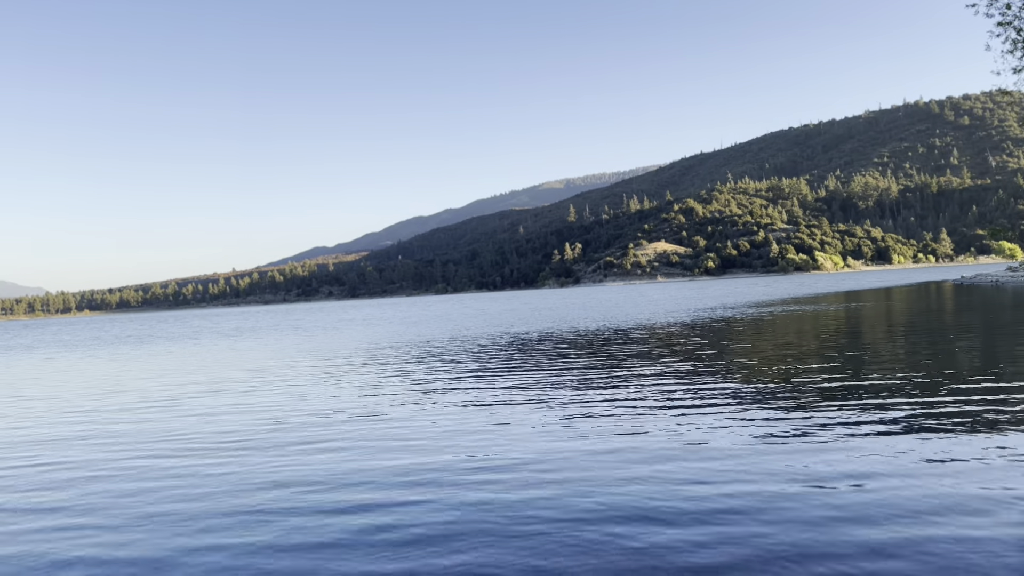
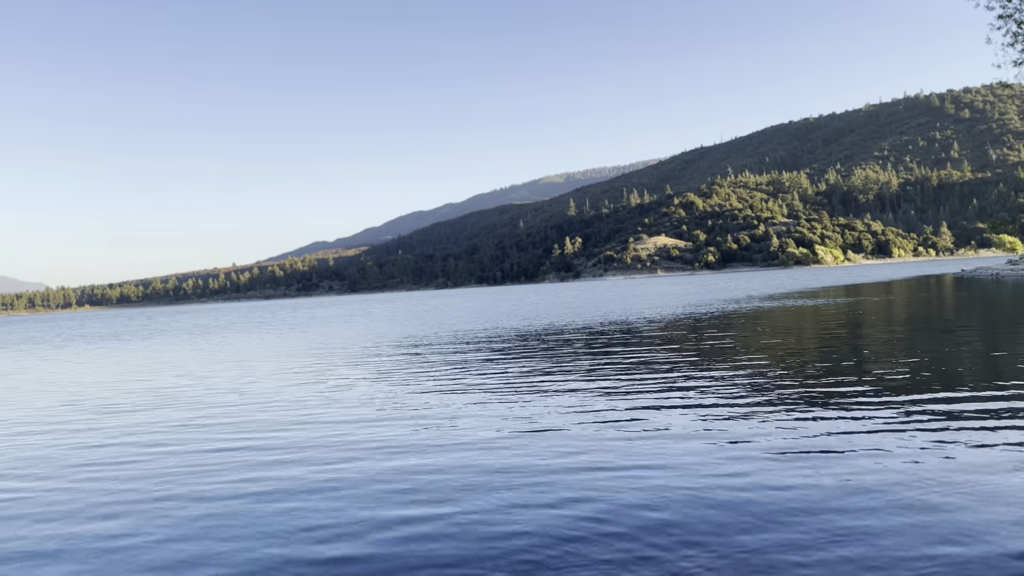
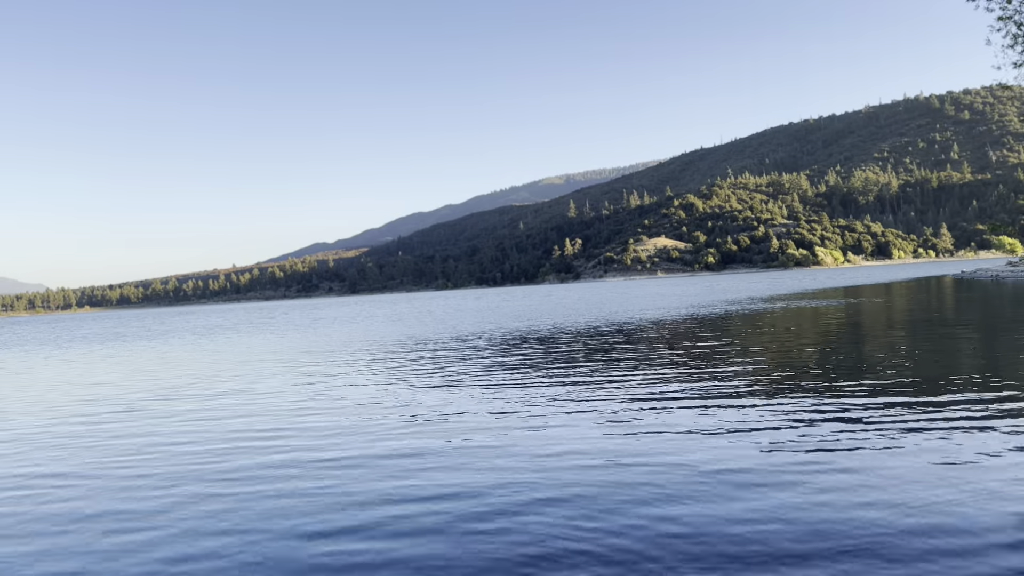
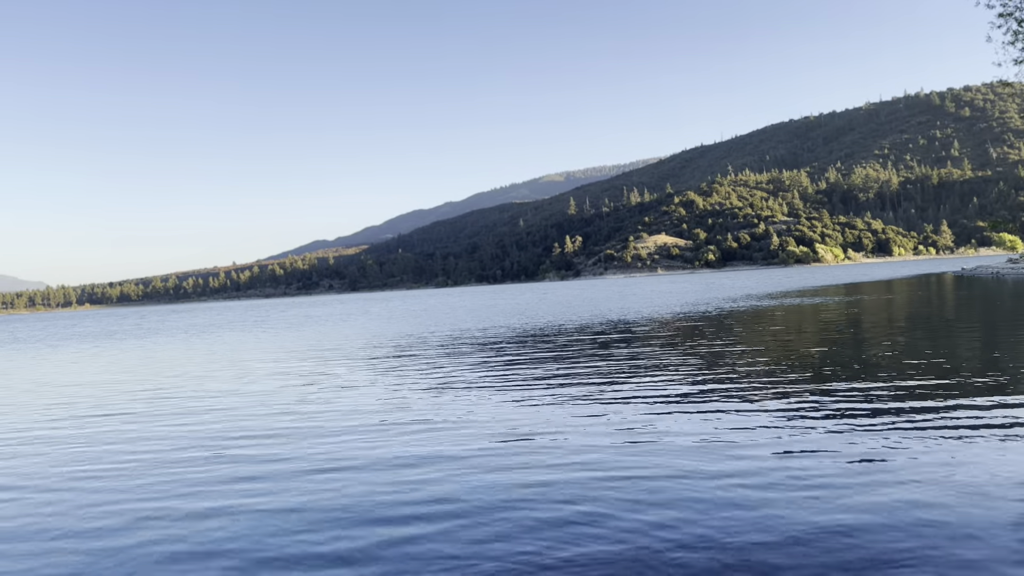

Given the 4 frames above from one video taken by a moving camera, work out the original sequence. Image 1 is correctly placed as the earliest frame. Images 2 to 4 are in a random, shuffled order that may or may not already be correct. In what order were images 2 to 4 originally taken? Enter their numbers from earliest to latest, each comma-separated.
3, 2, 4
